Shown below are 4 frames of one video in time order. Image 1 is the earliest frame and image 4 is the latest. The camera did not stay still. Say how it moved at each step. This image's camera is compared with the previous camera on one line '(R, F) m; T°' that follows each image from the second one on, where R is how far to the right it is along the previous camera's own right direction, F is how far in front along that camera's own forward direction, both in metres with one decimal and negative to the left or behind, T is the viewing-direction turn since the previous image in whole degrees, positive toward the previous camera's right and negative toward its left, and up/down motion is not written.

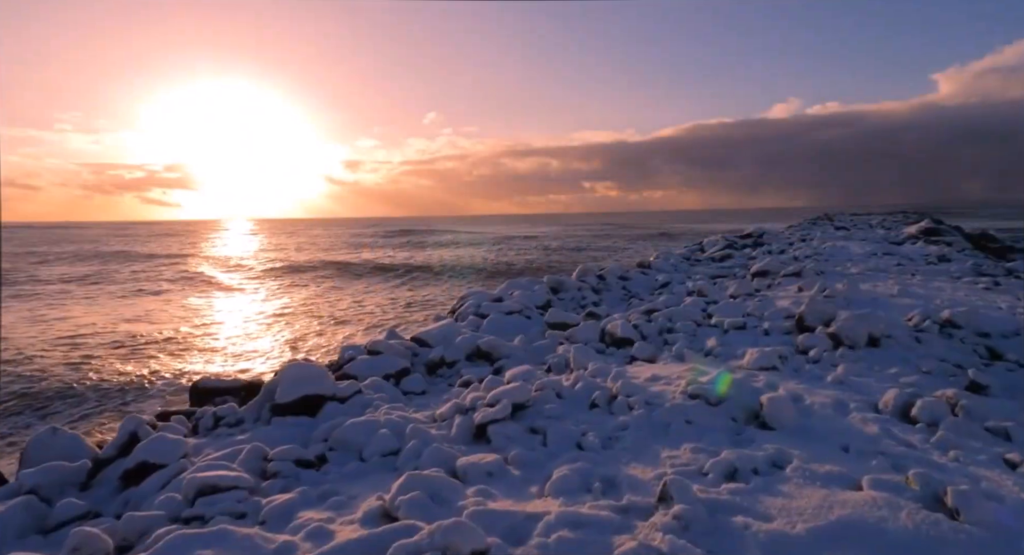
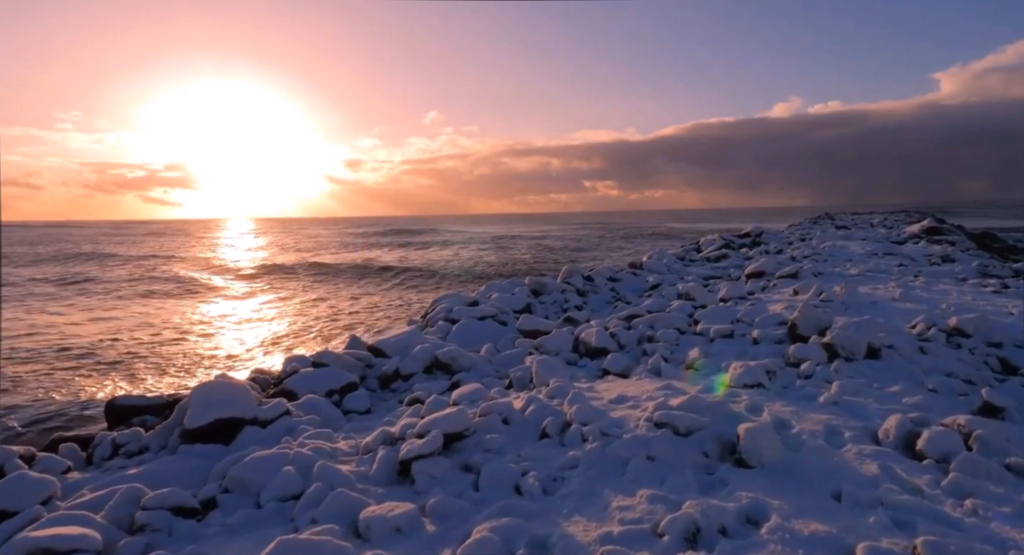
(+0.4, +0.6) m; 0°
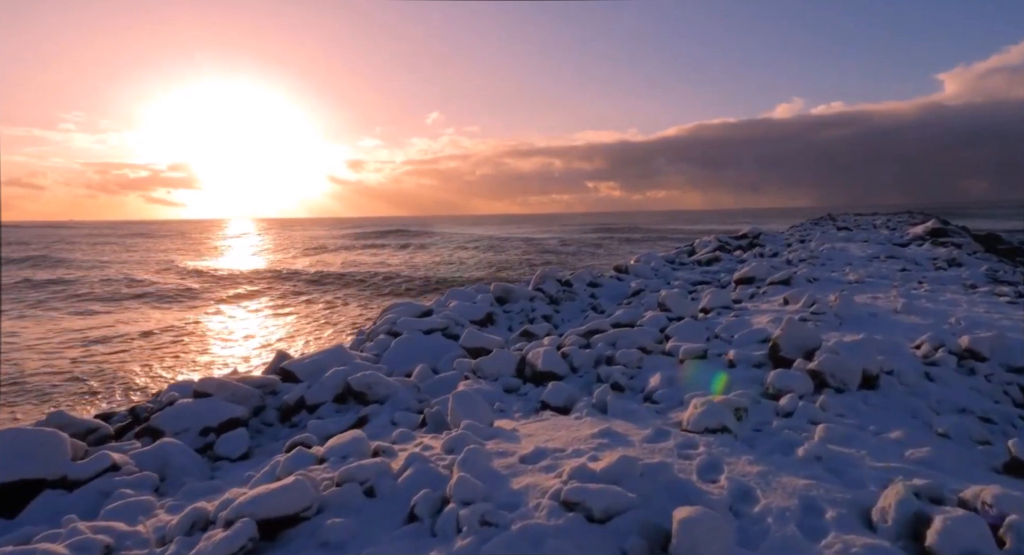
(+0.6, +1.0) m; 0°
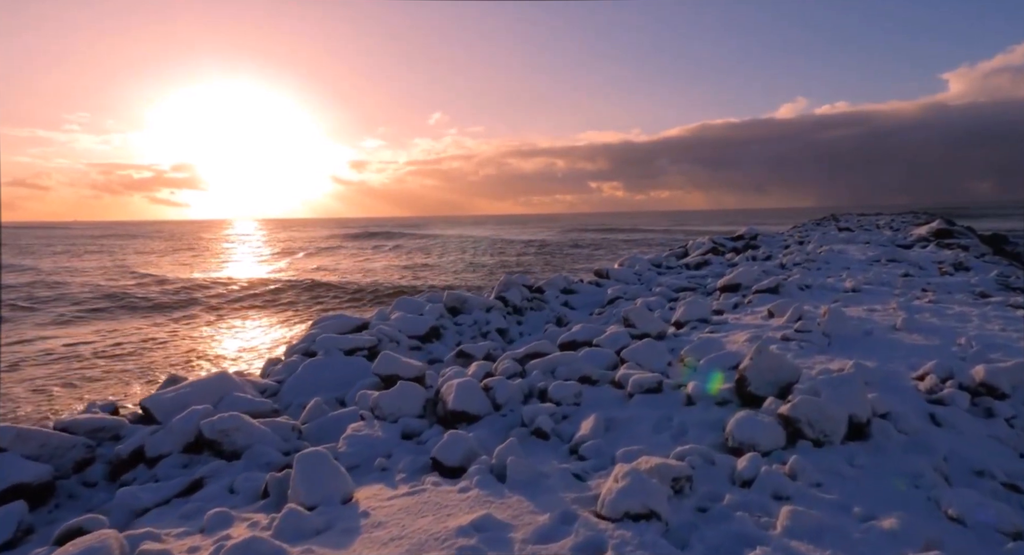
(+0.7, +1.1) m; 0°
